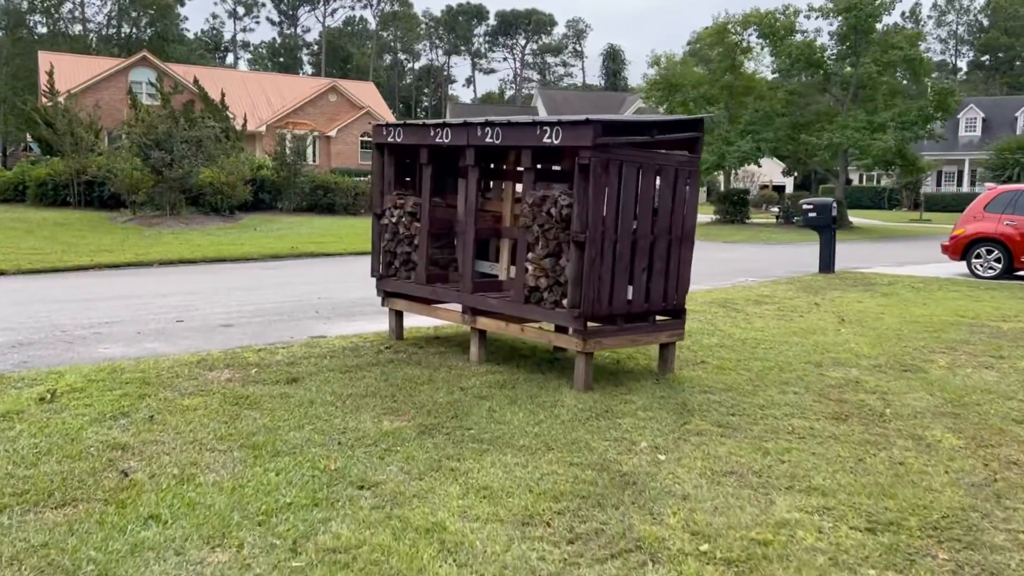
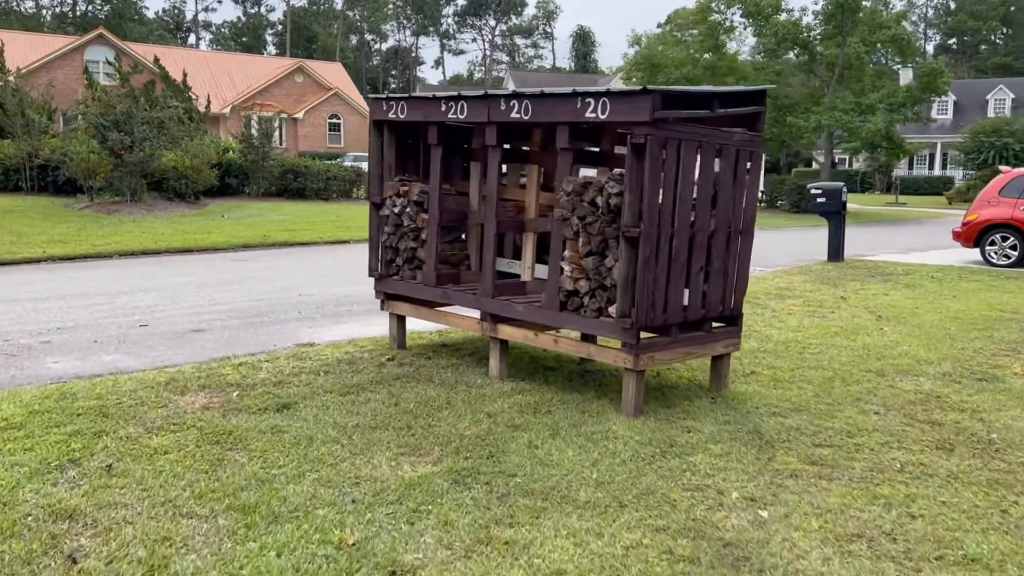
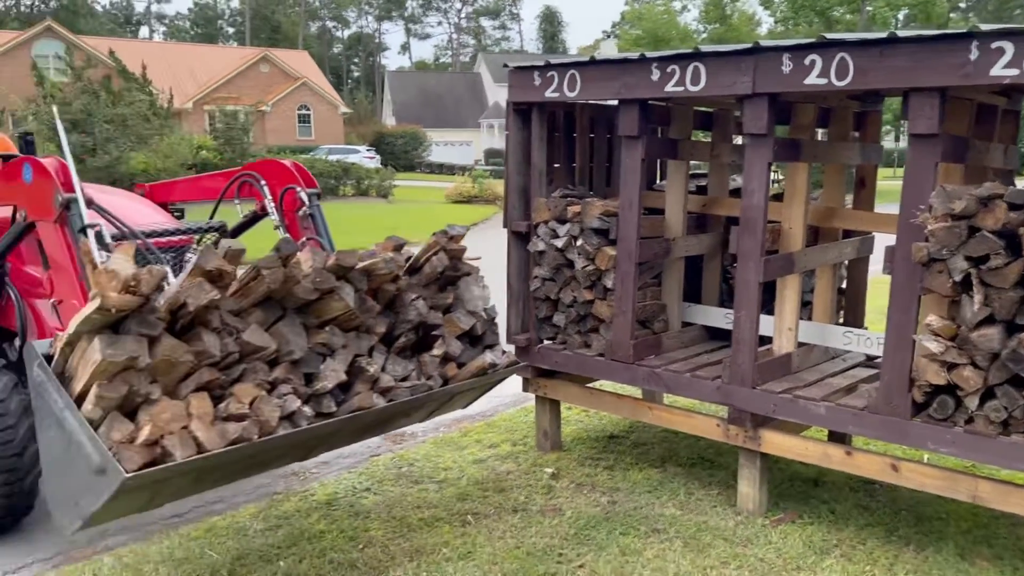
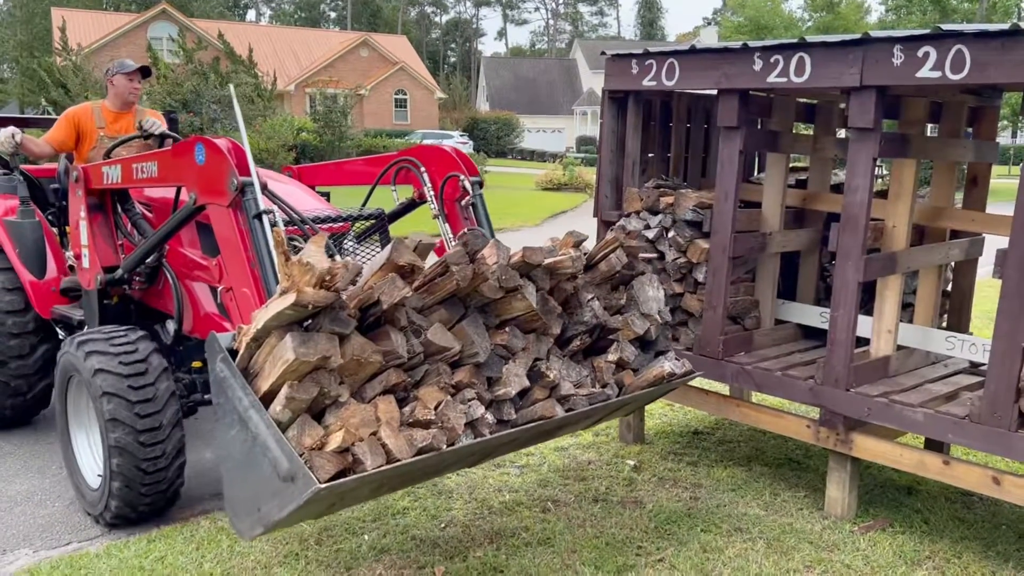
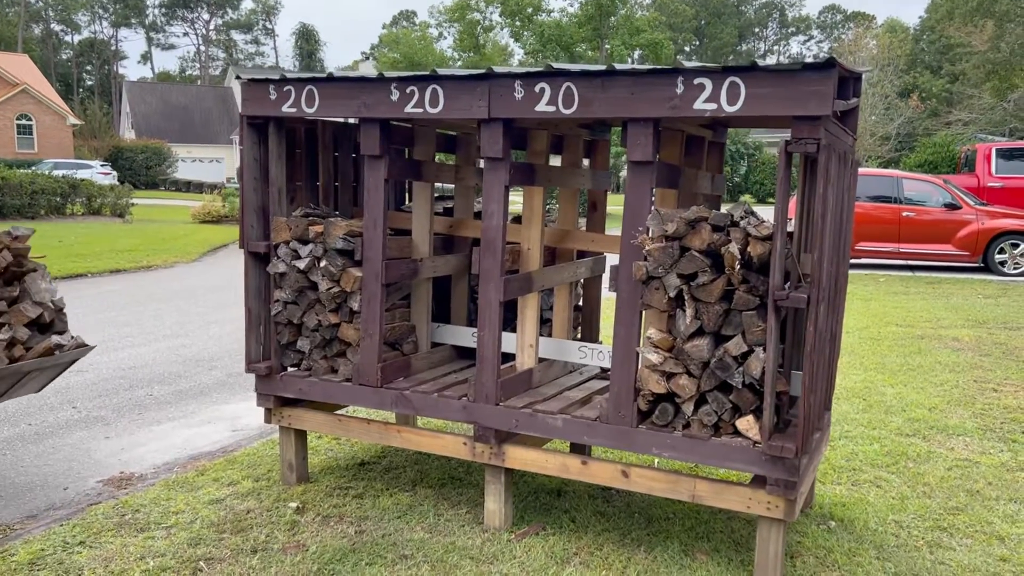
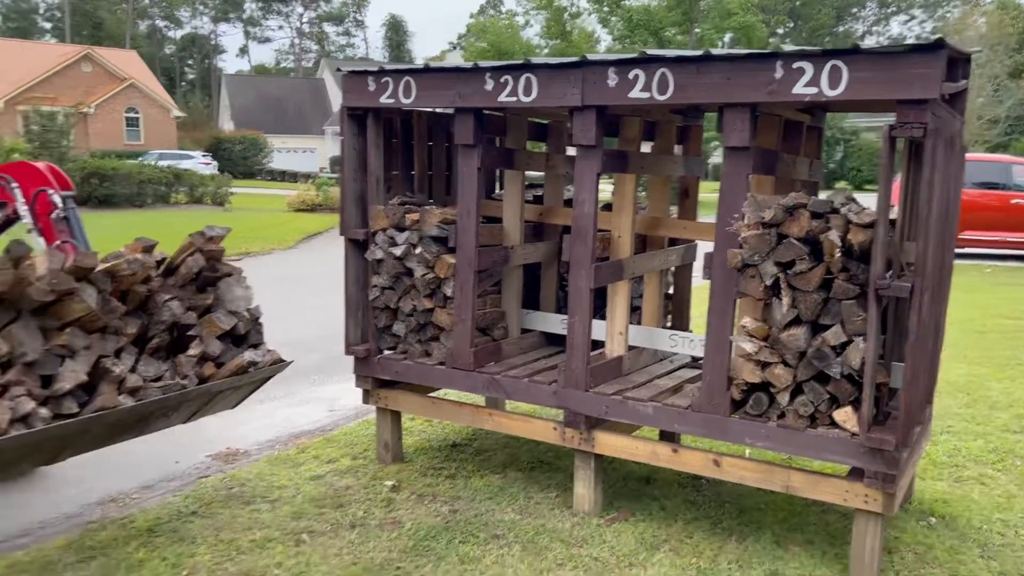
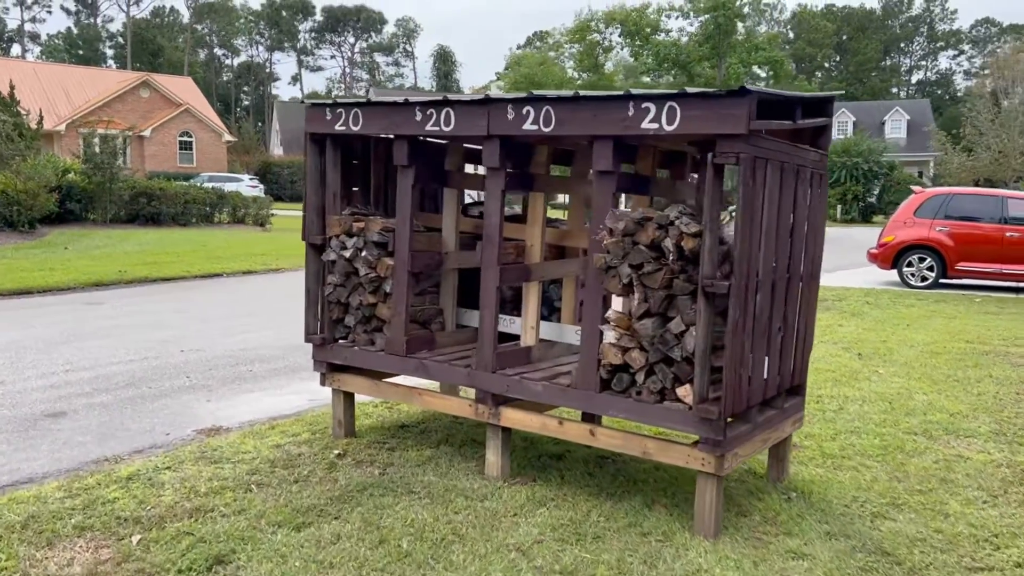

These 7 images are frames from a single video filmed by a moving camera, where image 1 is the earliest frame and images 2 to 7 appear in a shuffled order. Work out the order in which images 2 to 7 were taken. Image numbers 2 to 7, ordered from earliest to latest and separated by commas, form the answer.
2, 7, 5, 6, 3, 4
